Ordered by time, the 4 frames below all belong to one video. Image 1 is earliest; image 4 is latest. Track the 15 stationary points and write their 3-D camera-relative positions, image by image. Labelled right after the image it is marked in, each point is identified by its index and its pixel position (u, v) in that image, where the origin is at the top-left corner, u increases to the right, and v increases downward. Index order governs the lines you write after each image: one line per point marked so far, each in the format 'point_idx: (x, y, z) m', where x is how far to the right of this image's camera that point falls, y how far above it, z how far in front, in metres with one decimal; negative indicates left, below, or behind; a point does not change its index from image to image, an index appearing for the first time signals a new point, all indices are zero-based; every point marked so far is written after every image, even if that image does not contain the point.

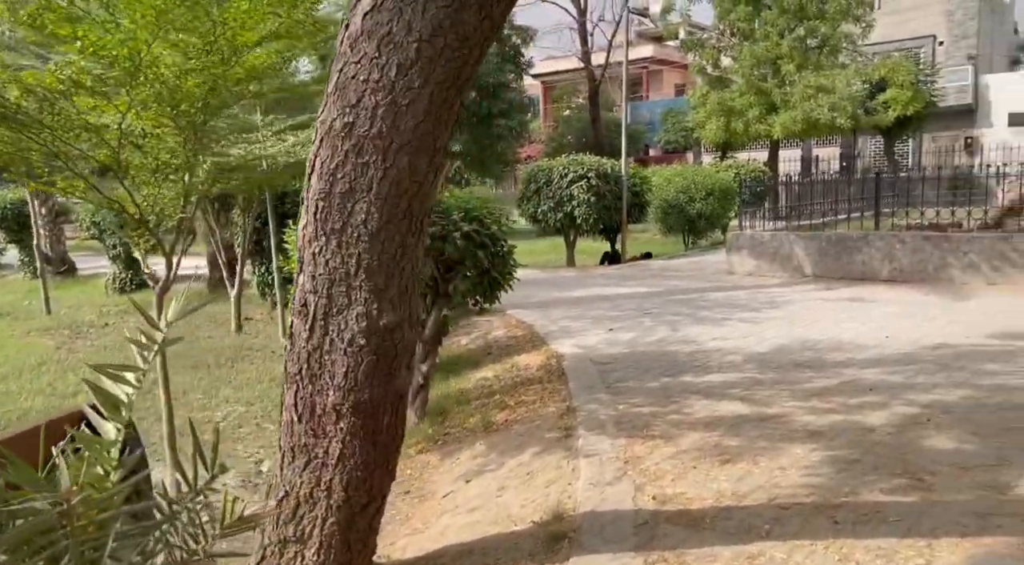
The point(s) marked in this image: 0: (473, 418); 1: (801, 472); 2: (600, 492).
0: (-0.3, -0.9, +6.1) m
1: (+1.4, -0.9, +4.4) m
2: (+0.4, -0.9, +4.0) m
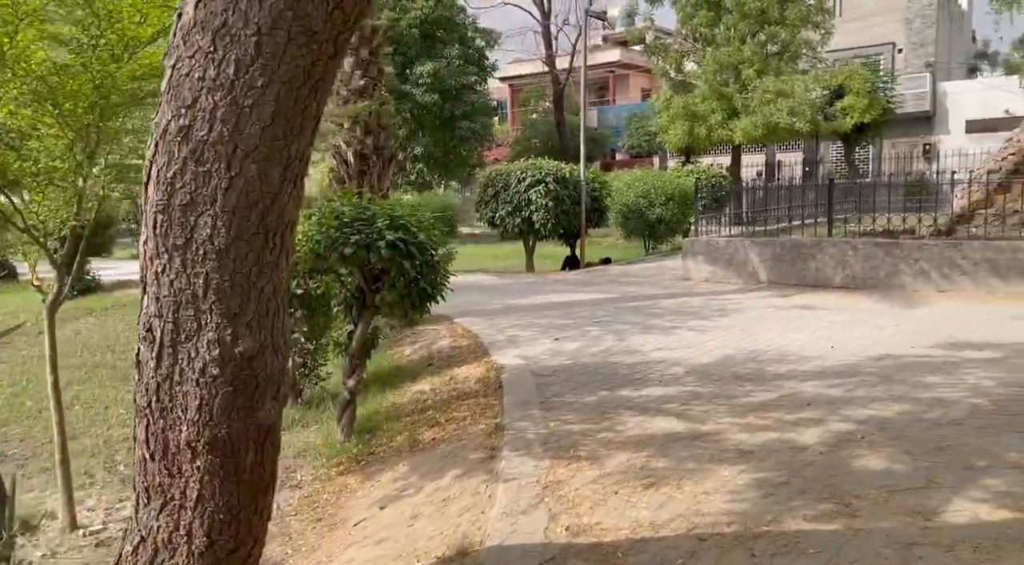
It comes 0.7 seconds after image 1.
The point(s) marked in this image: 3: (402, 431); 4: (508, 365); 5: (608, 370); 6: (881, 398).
0: (-0.7, -1.0, +5.9) m
1: (+1.0, -1.0, +4.3) m
2: (0.0, -1.0, +3.8) m
3: (-0.7, -1.0, +6.1) m
4: (0.0, -0.7, +8.2) m
5: (+0.8, -0.7, +8.1) m
6: (+2.7, -0.8, +6.8) m
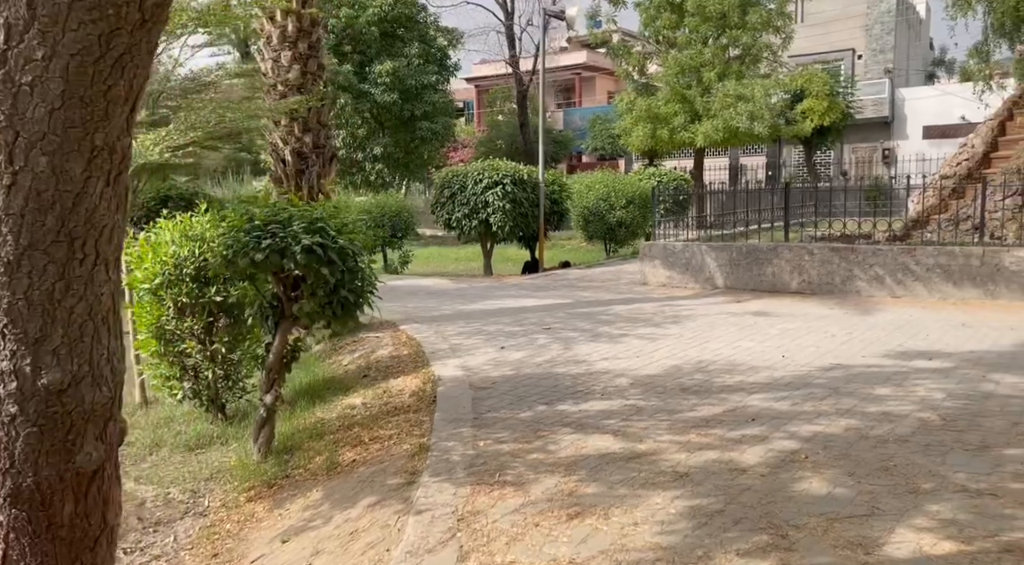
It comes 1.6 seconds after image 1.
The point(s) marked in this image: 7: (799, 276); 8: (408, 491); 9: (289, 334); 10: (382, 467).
0: (-1.1, -1.0, +5.6) m
1: (+0.6, -1.0, +4.0) m
2: (-0.3, -1.0, +3.5) m
3: (-1.1, -1.0, +5.7) m
4: (-0.6, -0.8, +7.9) m
5: (+0.3, -0.8, +7.8) m
6: (+2.2, -0.9, +6.6) m
7: (+3.5, +0.1, +11.8) m
8: (-0.5, -1.0, +4.5) m
9: (-1.4, -0.3, +5.7) m
10: (-0.7, -1.0, +5.1) m
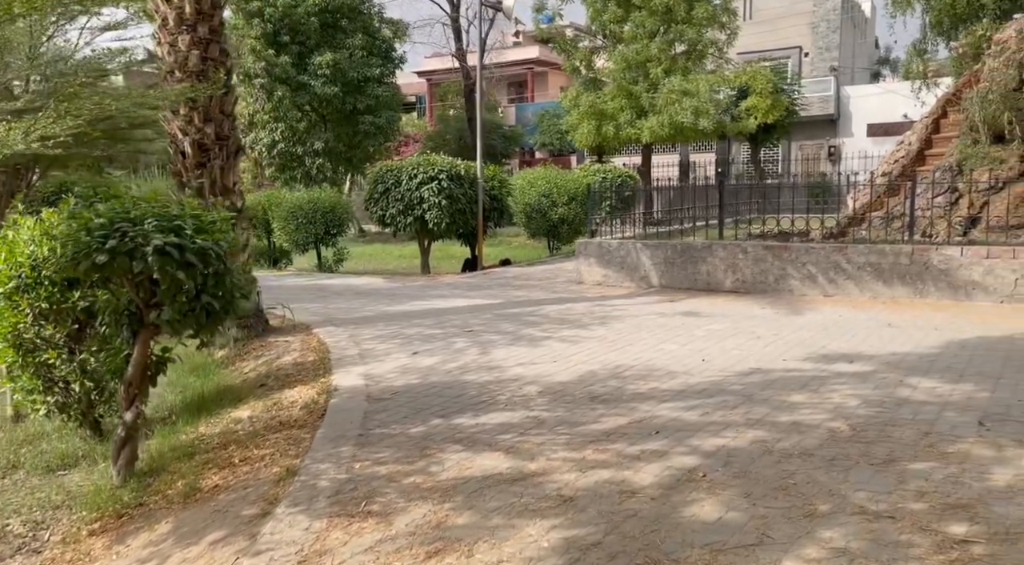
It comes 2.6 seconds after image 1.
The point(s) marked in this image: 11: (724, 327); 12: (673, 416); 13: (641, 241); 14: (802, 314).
0: (-1.8, -1.1, +5.1) m
1: (0.0, -1.1, +3.6) m
2: (-0.9, -1.1, +3.1) m
3: (-1.8, -1.1, +5.2) m
4: (-1.3, -0.8, +7.5) m
5: (-0.4, -0.8, +7.4) m
6: (+1.5, -0.9, +6.3) m
7: (+2.6, +0.1, +11.6) m
8: (-1.1, -1.0, +4.1) m
9: (-2.0, -0.4, +5.3) m
10: (-1.3, -1.0, +4.6) m
11: (+2.3, -0.5, +10.2) m
12: (+1.1, -0.9, +6.5) m
13: (+1.6, +0.5, +12.6) m
14: (+3.1, -0.4, +10.4) m
